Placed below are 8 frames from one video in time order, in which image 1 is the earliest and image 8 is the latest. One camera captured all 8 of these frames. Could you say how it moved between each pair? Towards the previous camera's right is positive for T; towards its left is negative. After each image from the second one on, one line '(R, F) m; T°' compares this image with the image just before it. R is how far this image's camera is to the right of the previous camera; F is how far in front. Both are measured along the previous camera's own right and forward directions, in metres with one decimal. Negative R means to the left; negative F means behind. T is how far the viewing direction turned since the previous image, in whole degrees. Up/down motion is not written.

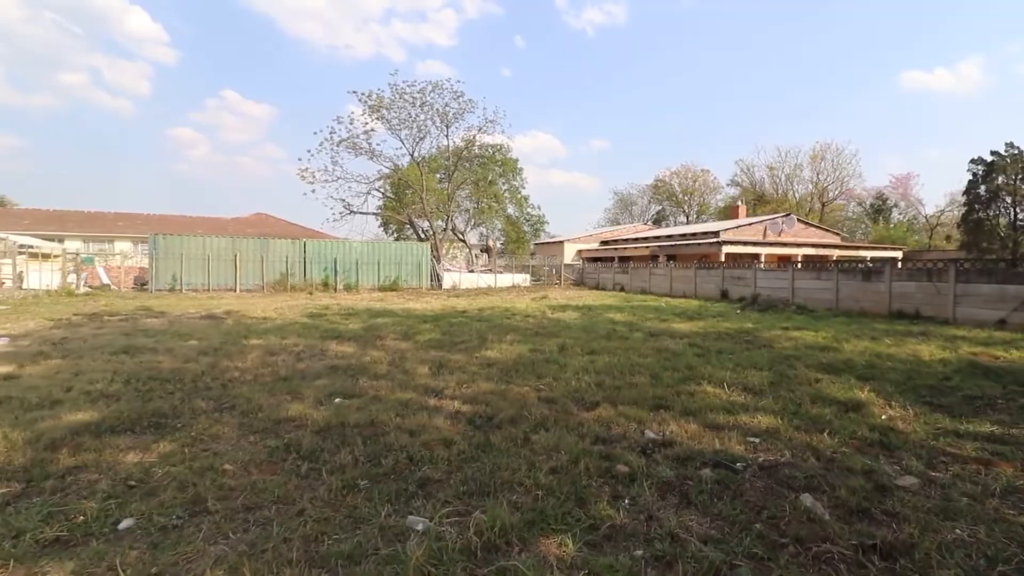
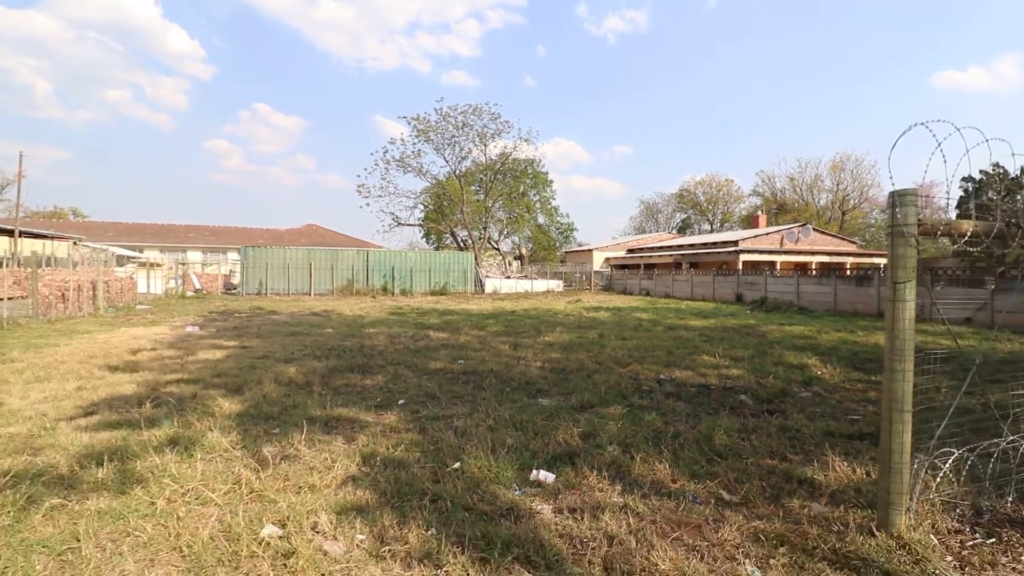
(-0.5, -2.5) m; -3°
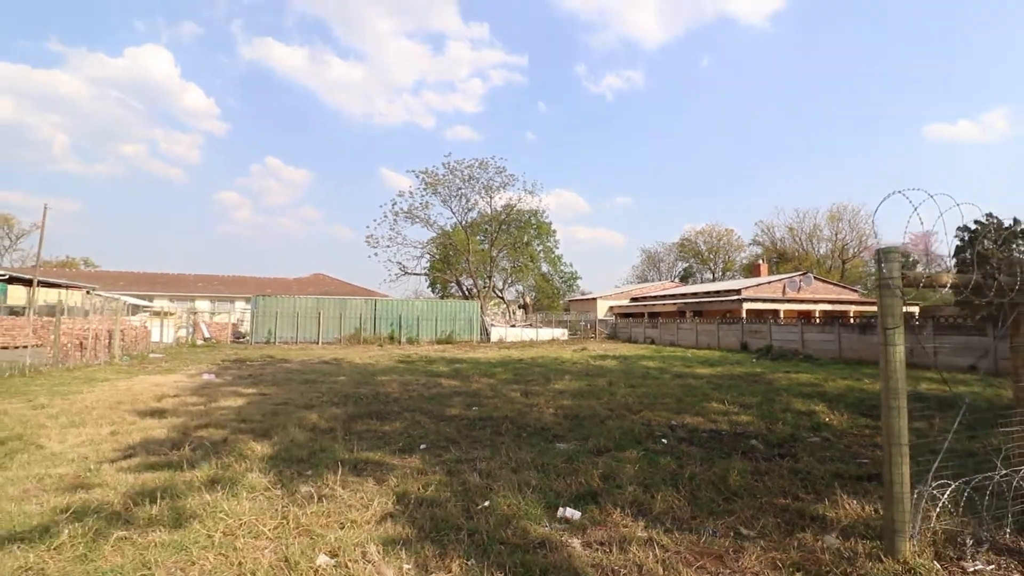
(-0.2, -0.3) m; 0°
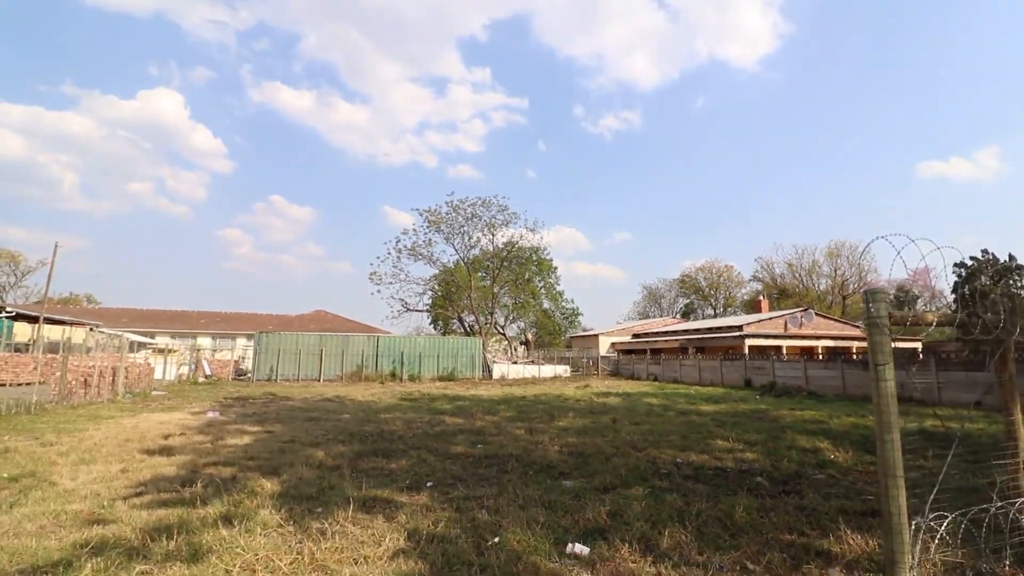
(-0.1, -0.2) m; 0°
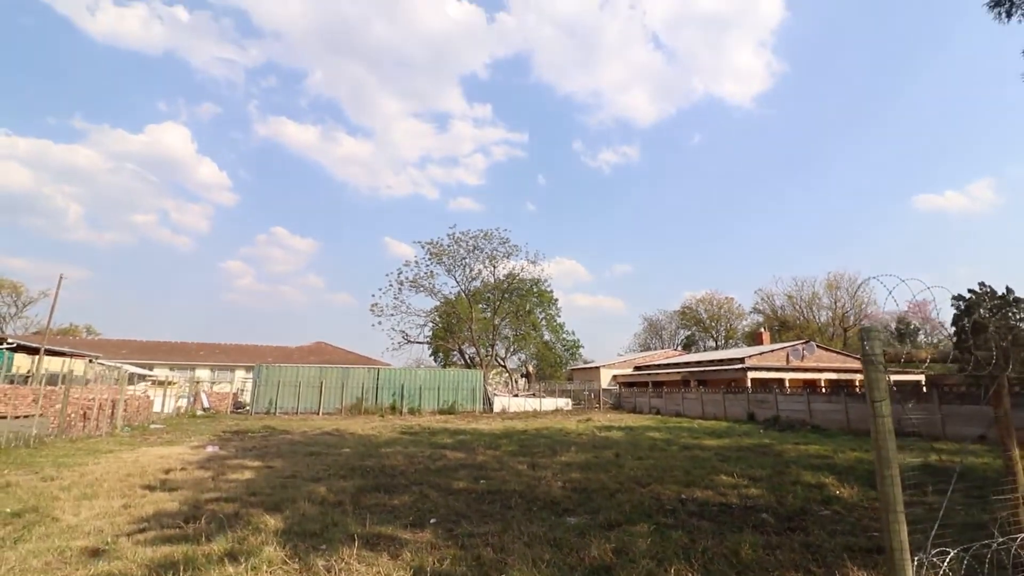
(0.0, -0.1) m; 0°
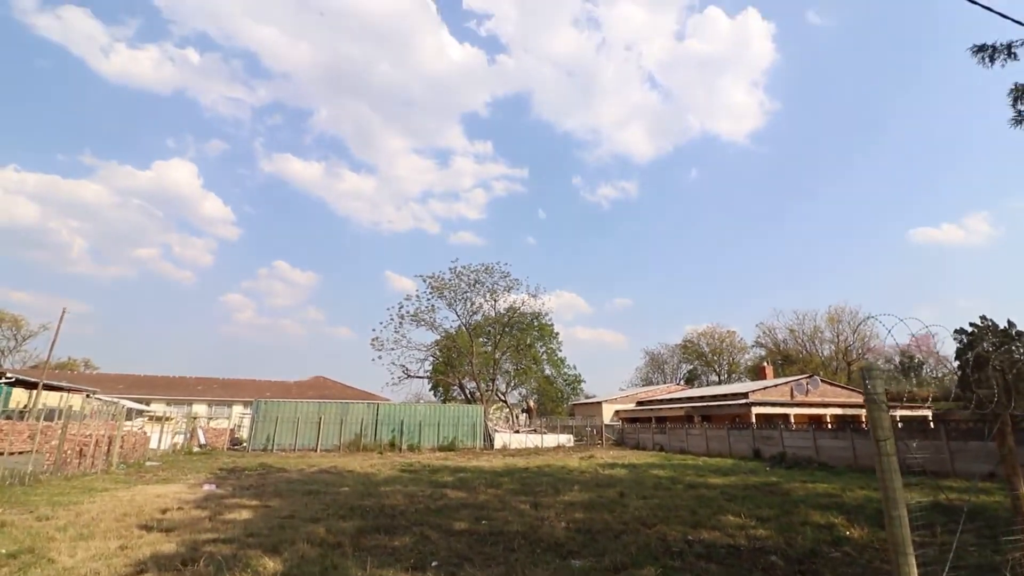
(0.0, -0.1) m; 0°
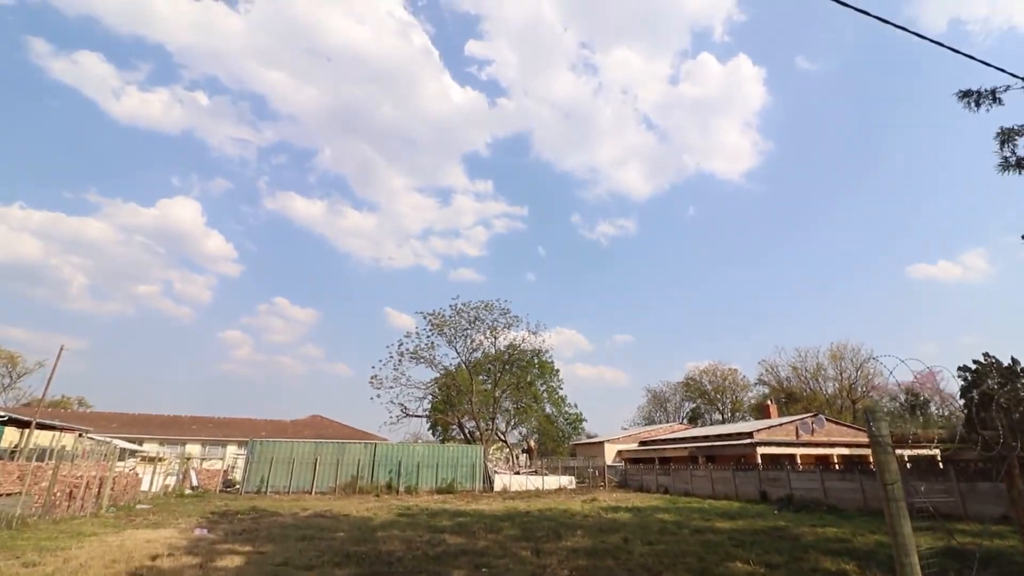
(0.0, 0.0) m; 0°
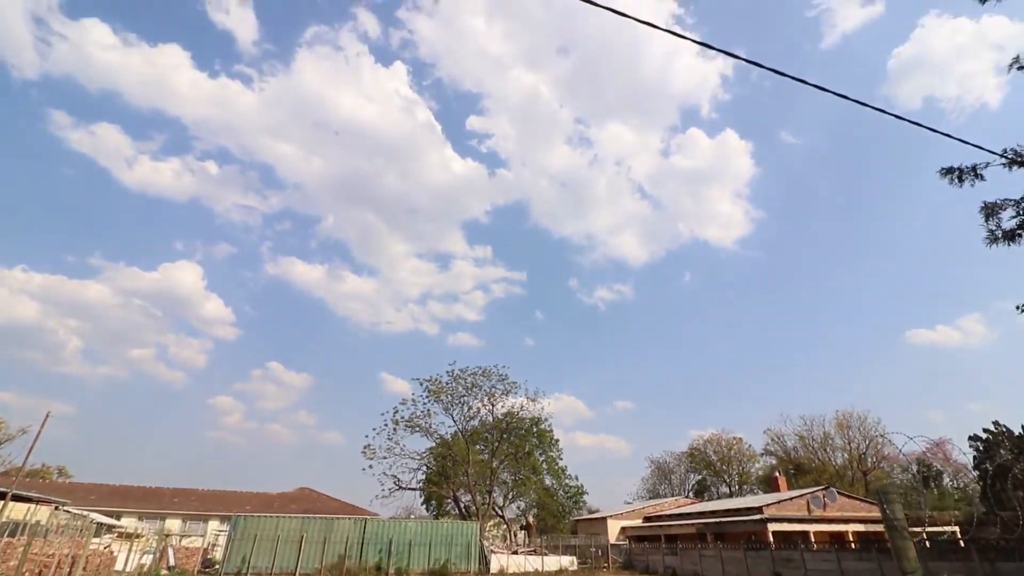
(0.0, 0.0) m; 0°
